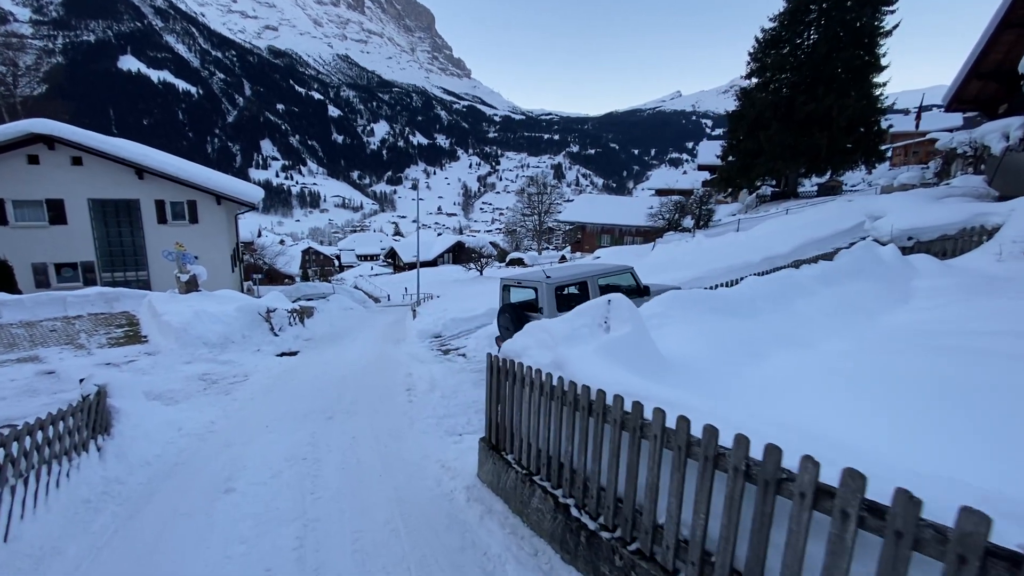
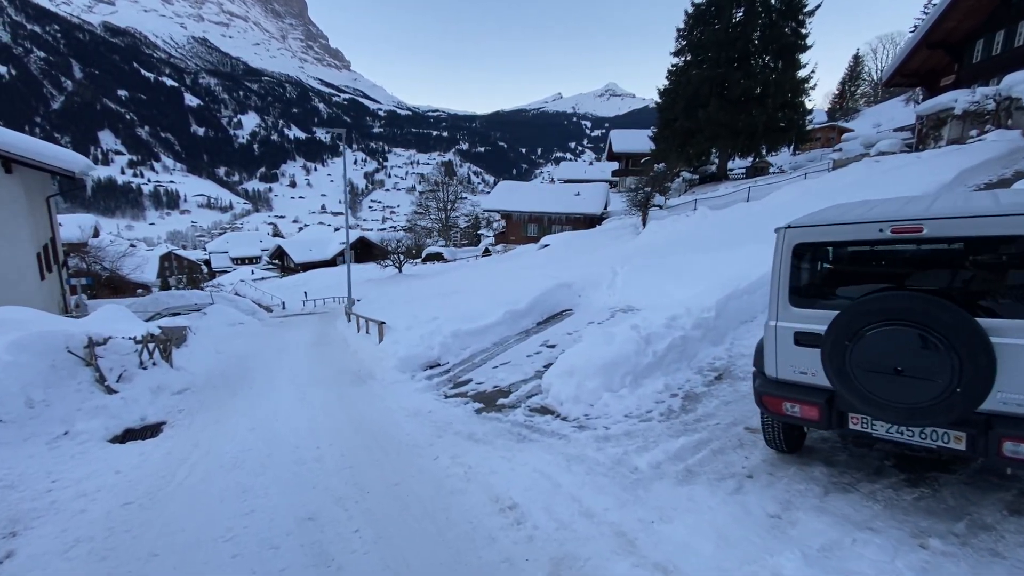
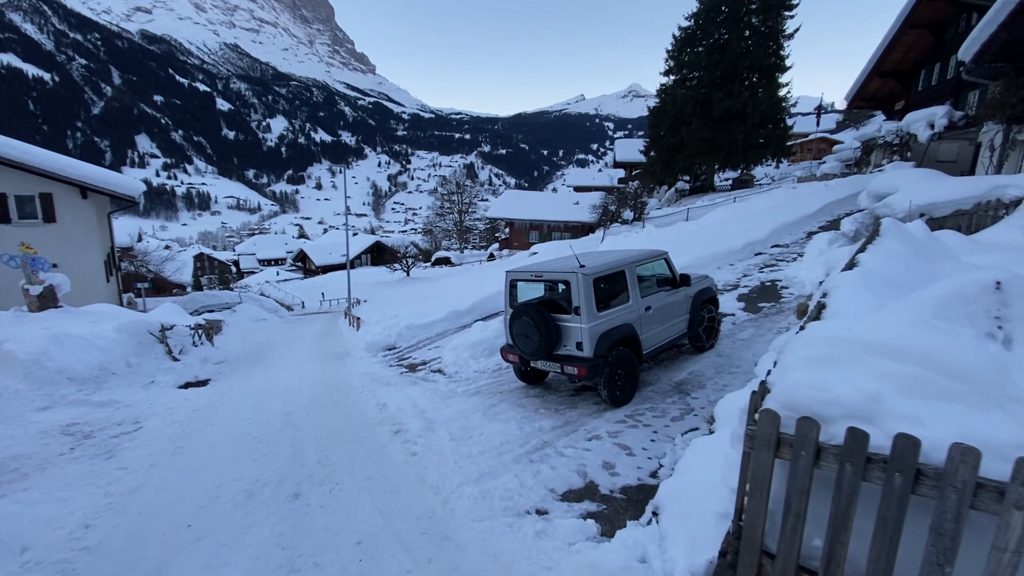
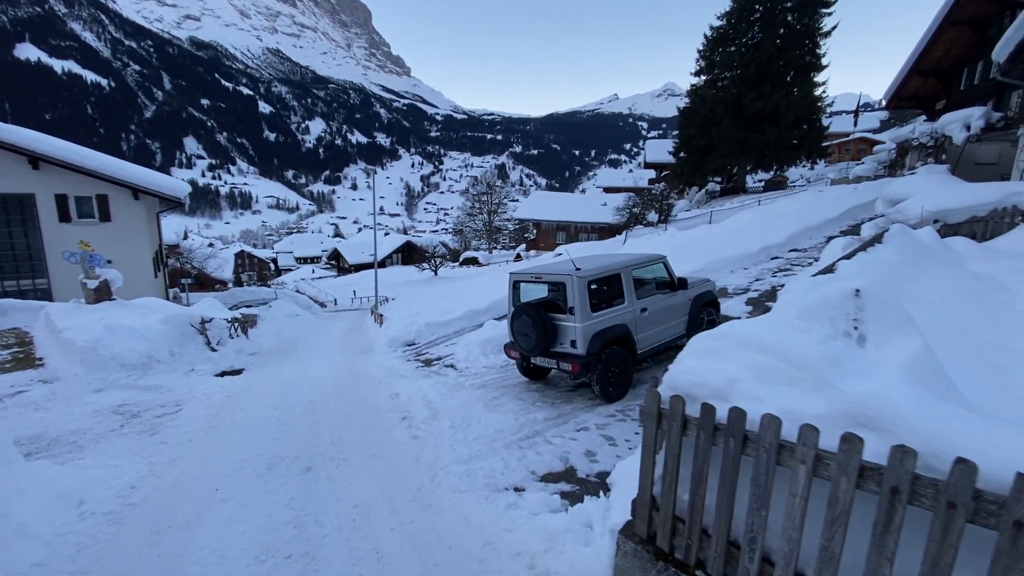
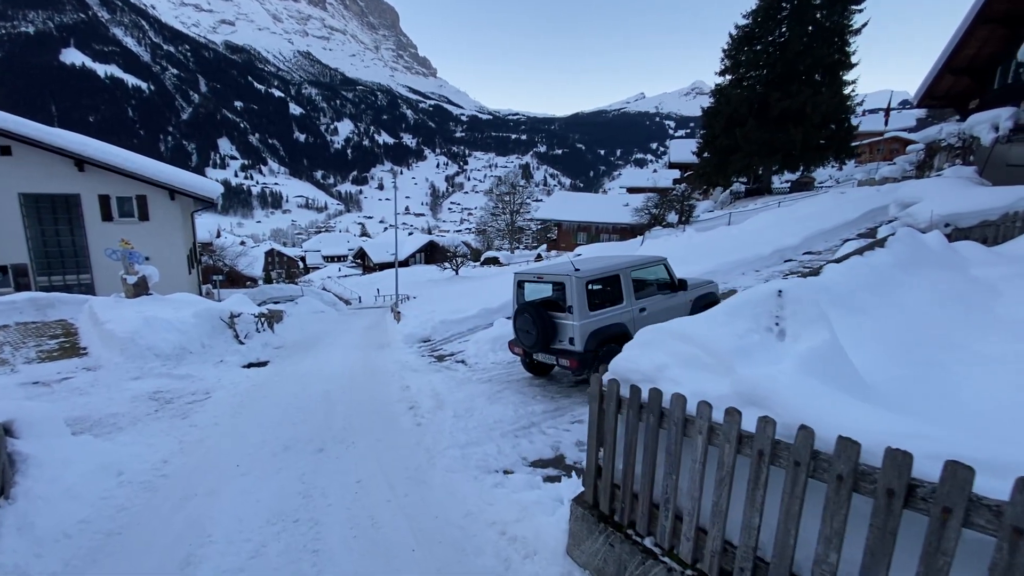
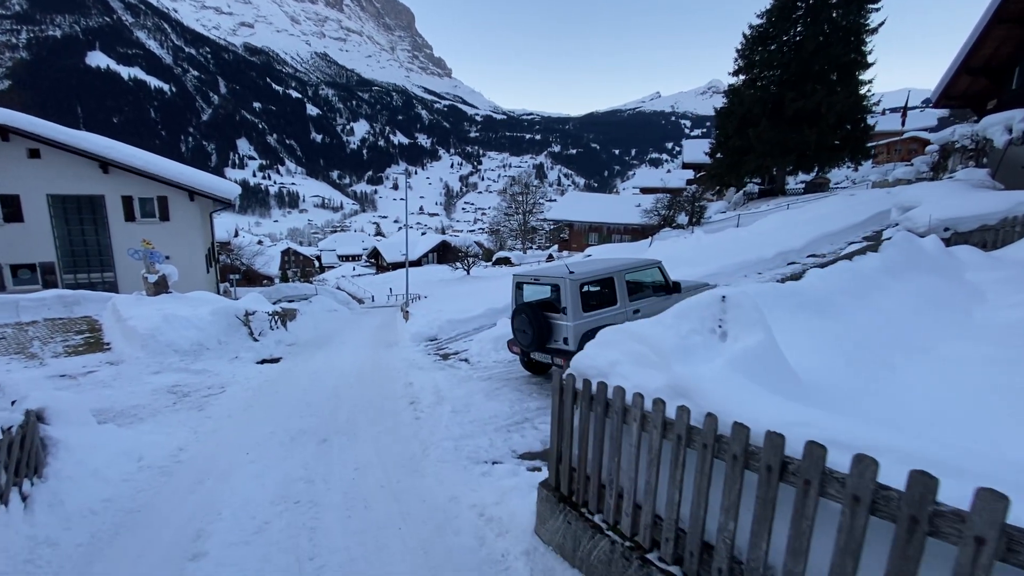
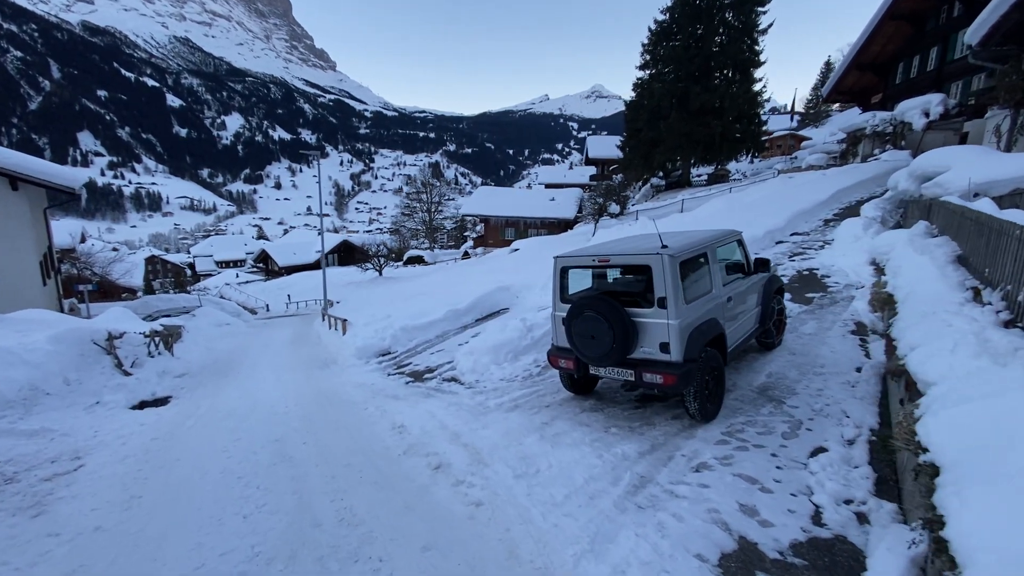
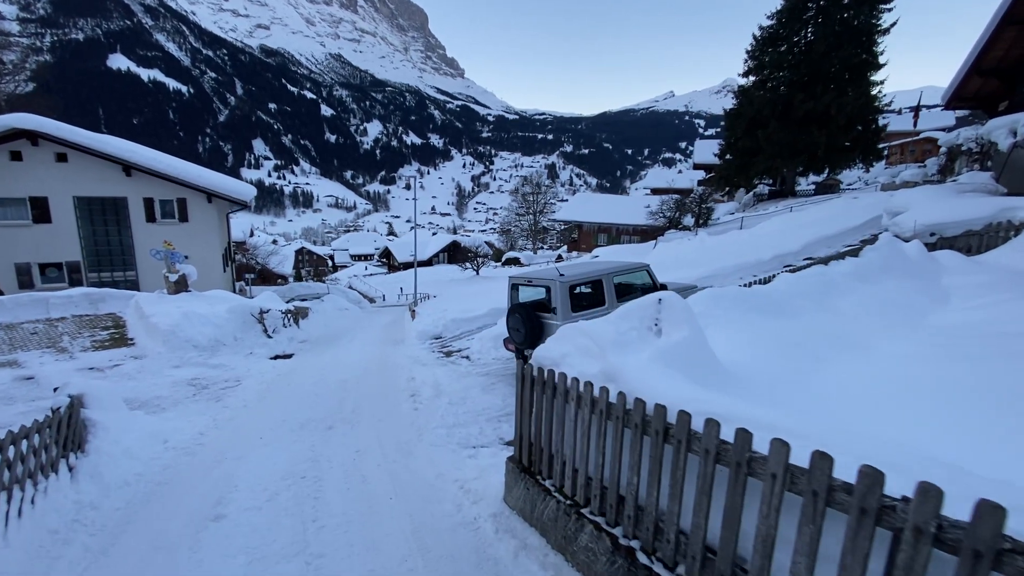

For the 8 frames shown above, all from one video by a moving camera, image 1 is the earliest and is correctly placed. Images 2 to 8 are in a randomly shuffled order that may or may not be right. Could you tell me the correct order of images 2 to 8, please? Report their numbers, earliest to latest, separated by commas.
8, 6, 5, 4, 3, 7, 2
